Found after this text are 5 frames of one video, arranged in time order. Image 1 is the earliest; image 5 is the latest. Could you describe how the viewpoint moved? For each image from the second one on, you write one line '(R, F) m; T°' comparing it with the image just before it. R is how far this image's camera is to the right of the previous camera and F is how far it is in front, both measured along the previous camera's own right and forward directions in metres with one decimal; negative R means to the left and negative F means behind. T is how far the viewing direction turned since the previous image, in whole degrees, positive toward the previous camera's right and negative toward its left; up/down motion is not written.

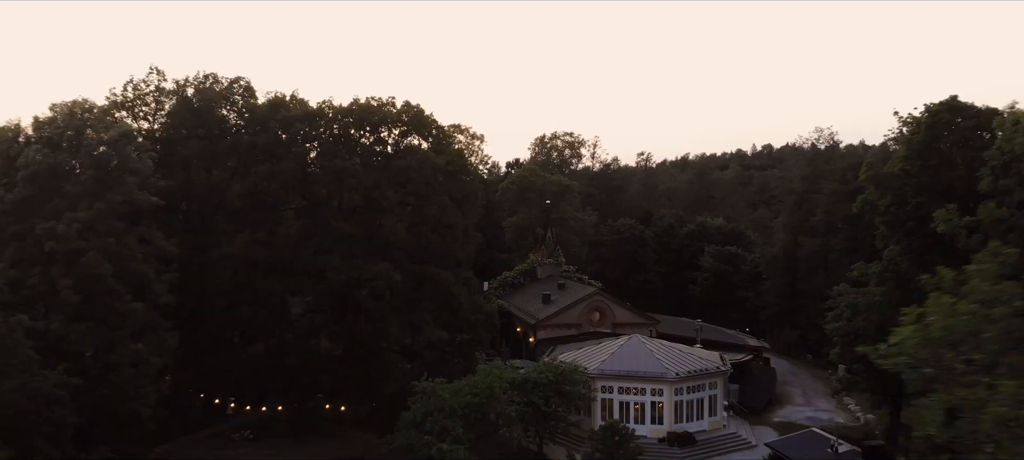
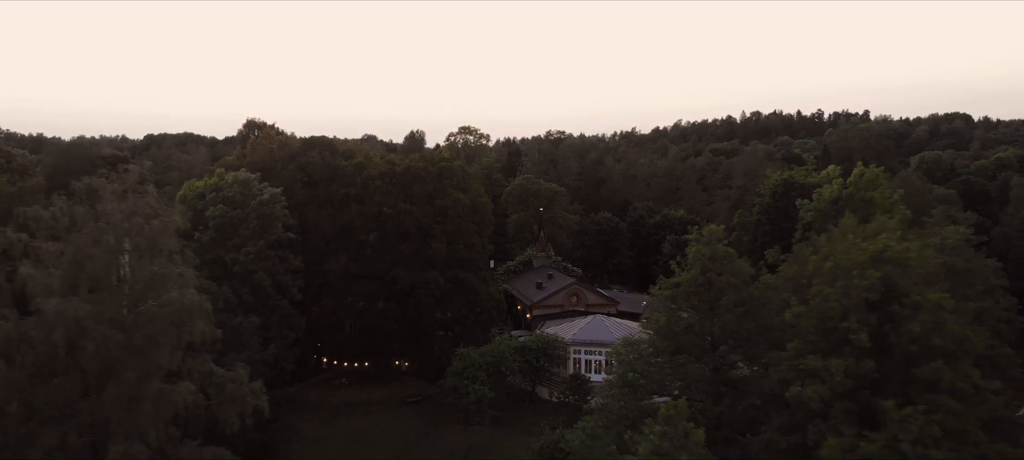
(-0.2, -9.4) m; 0°
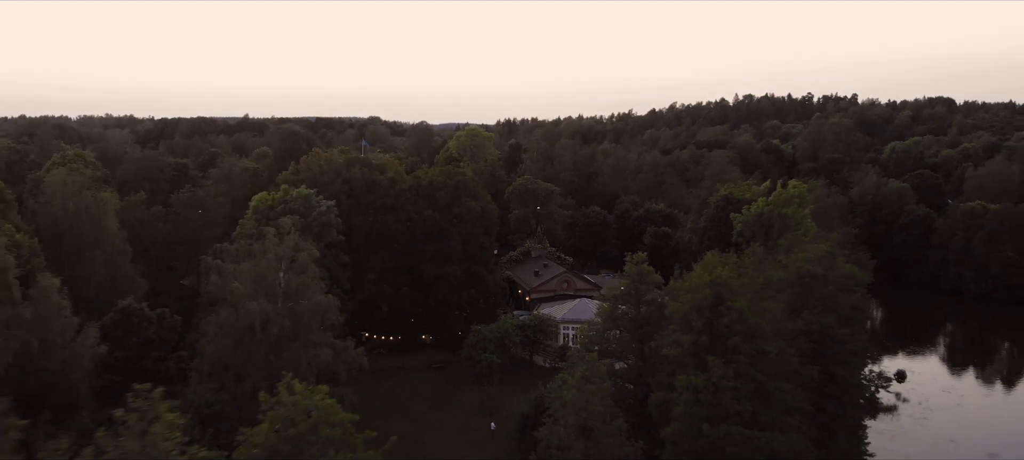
(-0.1, -7.2) m; 0°
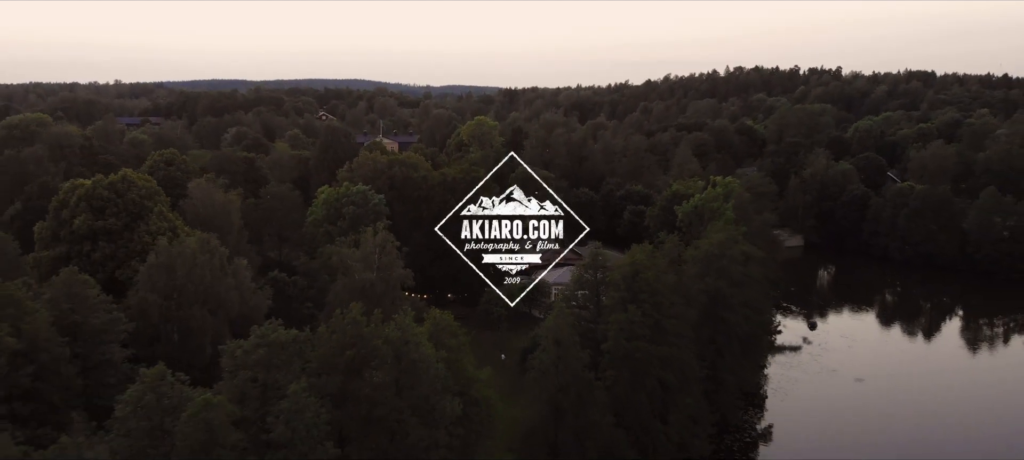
(-0.2, -11.4) m; 0°
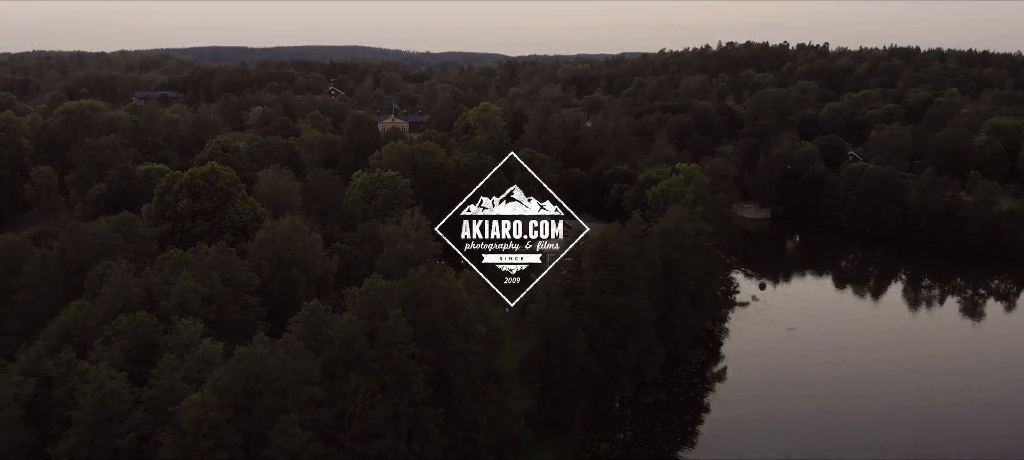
(-0.2, -10.2) m; 0°
